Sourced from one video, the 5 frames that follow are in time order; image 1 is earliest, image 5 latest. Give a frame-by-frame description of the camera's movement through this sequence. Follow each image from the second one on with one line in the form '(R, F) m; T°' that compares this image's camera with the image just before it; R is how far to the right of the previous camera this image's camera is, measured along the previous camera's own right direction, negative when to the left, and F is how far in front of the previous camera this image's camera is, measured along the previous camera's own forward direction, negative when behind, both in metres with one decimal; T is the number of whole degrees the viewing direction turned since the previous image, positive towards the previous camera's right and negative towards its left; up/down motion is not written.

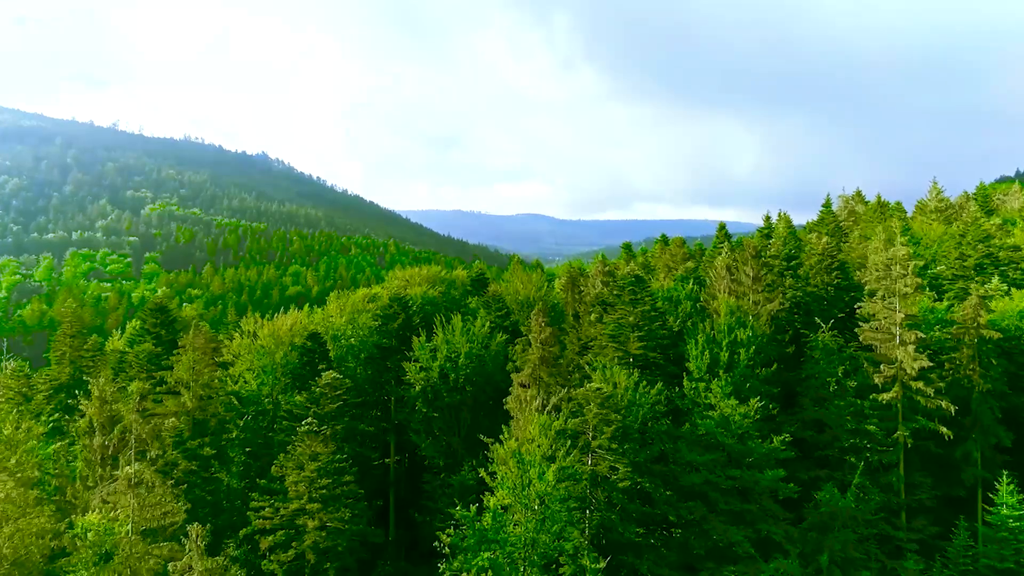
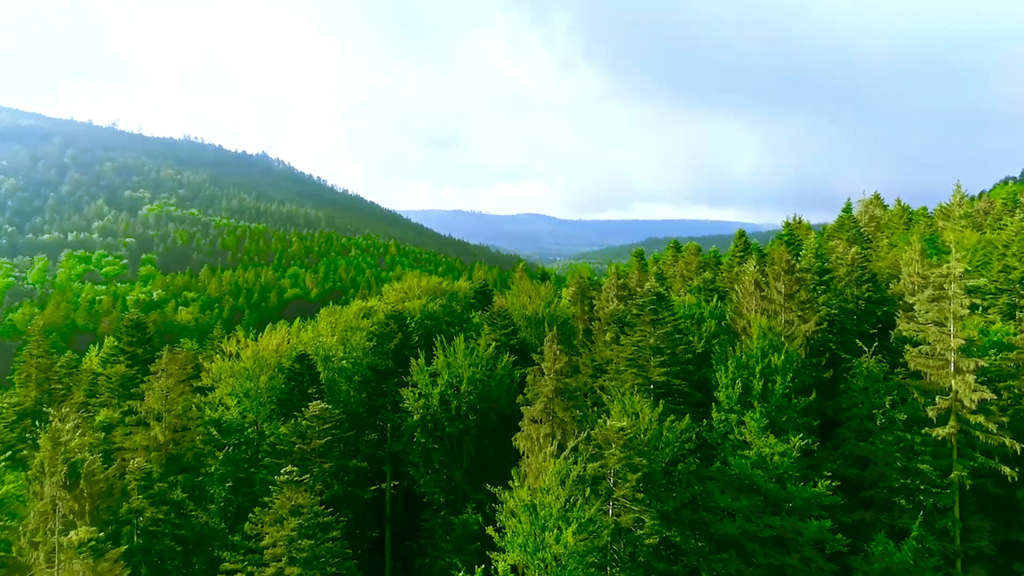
(-0.7, +4.8) m; 0°
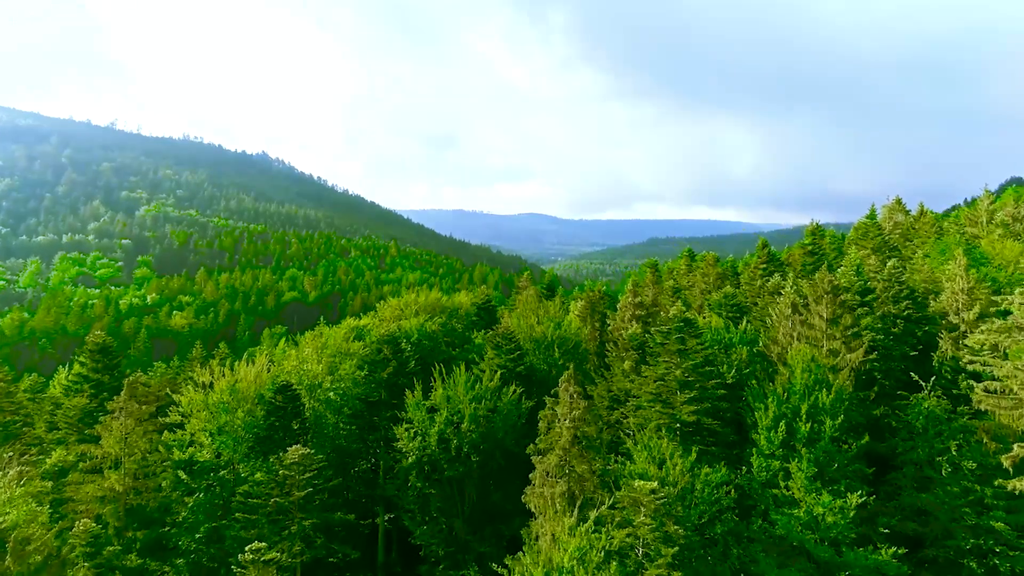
(-0.6, +5.4) m; 0°
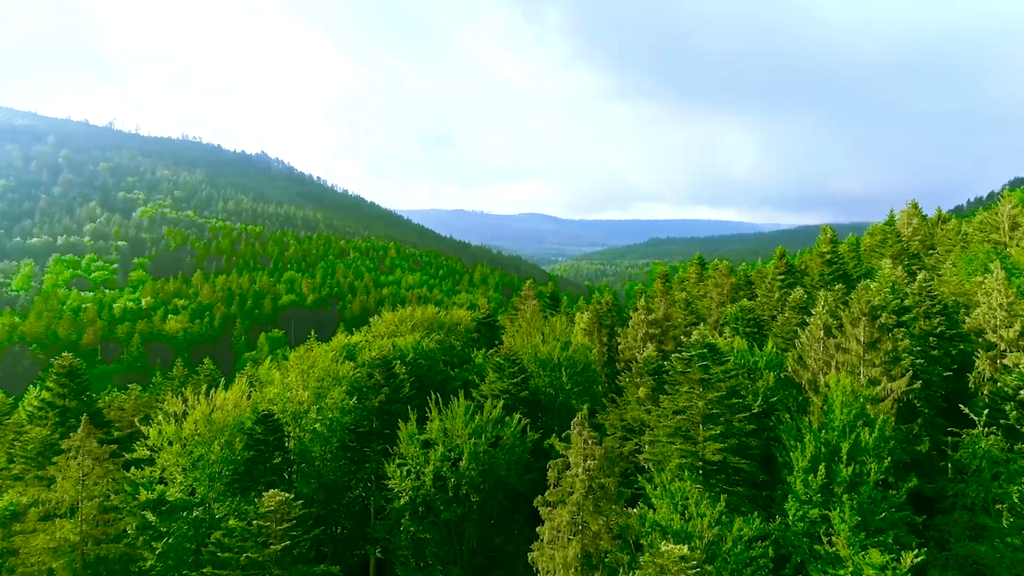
(-0.3, +4.1) m; 0°
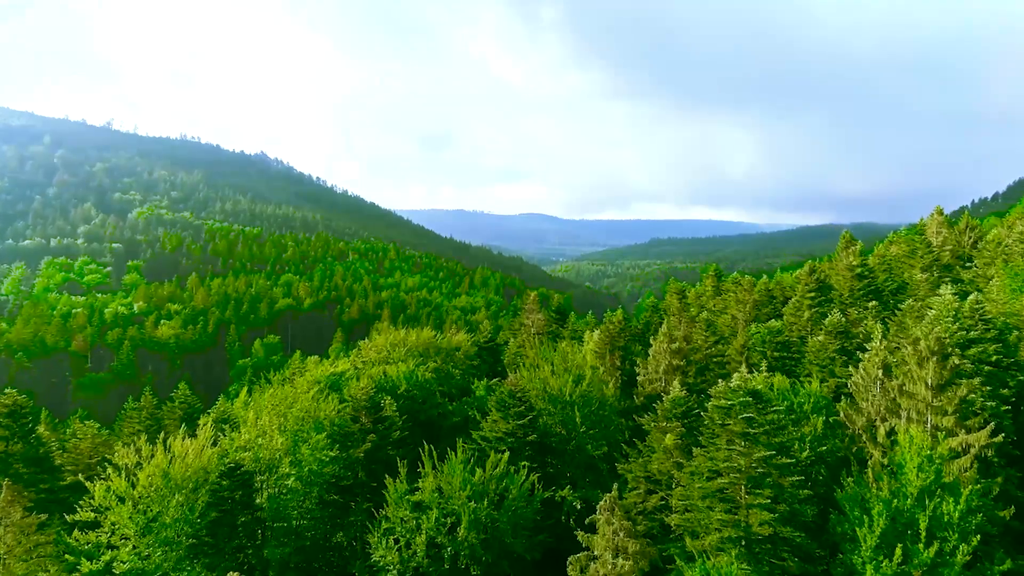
(-0.4, +5.7) m; 0°
